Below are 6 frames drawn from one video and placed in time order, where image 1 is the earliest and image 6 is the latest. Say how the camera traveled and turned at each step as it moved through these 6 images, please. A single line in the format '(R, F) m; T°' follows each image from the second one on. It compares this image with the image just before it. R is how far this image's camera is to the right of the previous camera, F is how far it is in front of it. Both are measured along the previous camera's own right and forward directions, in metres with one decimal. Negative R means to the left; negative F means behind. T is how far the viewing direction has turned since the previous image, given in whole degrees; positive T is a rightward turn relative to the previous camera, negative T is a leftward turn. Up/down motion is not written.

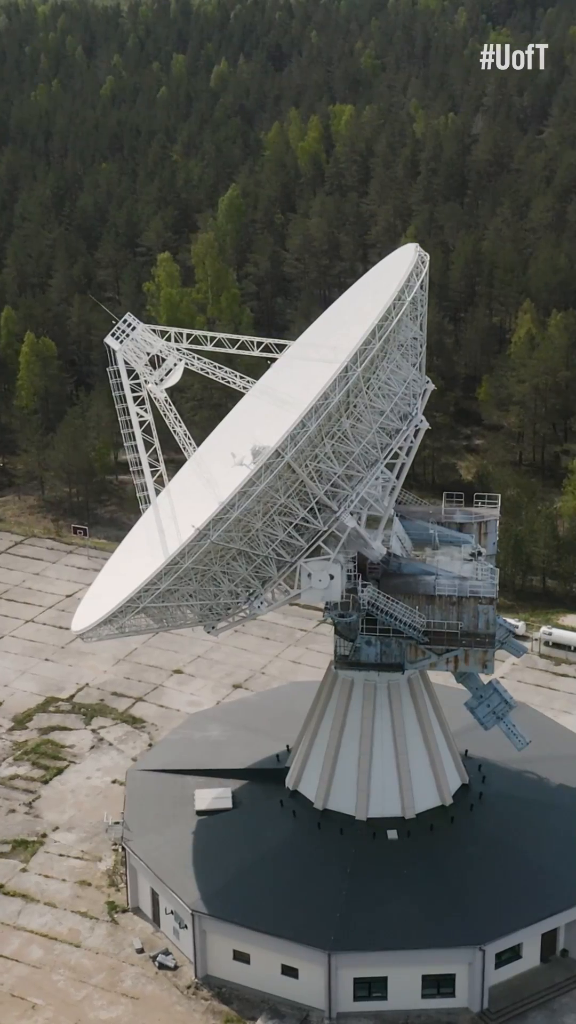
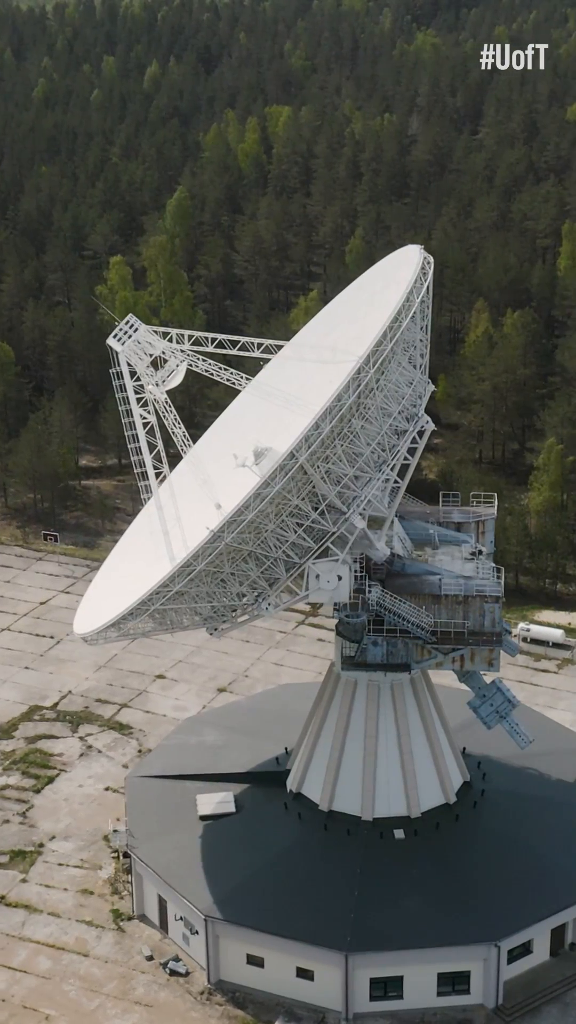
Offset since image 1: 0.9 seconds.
(-1.5, 0.0) m; +3°
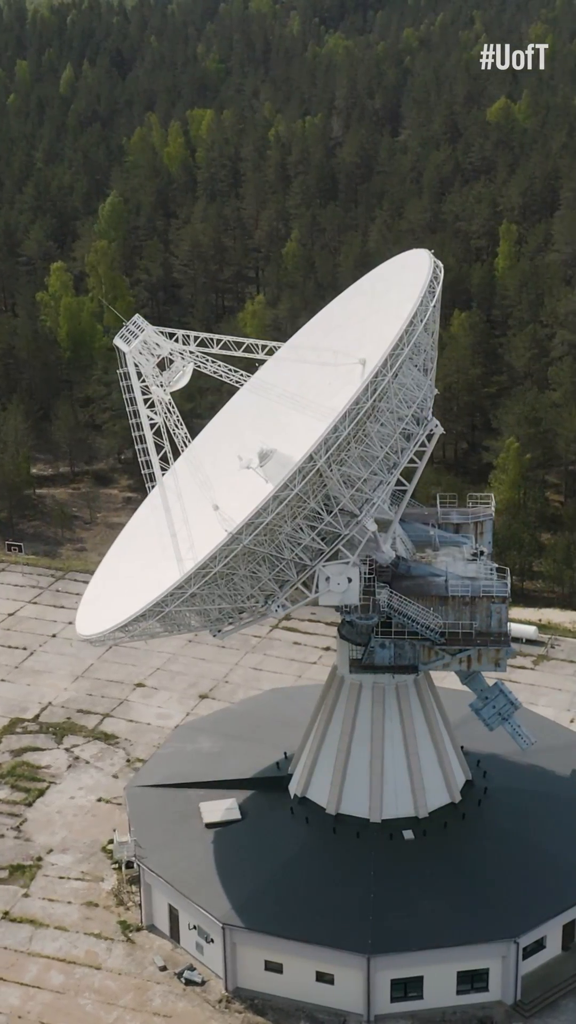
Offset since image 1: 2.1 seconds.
(-1.9, 0.0) m; +3°
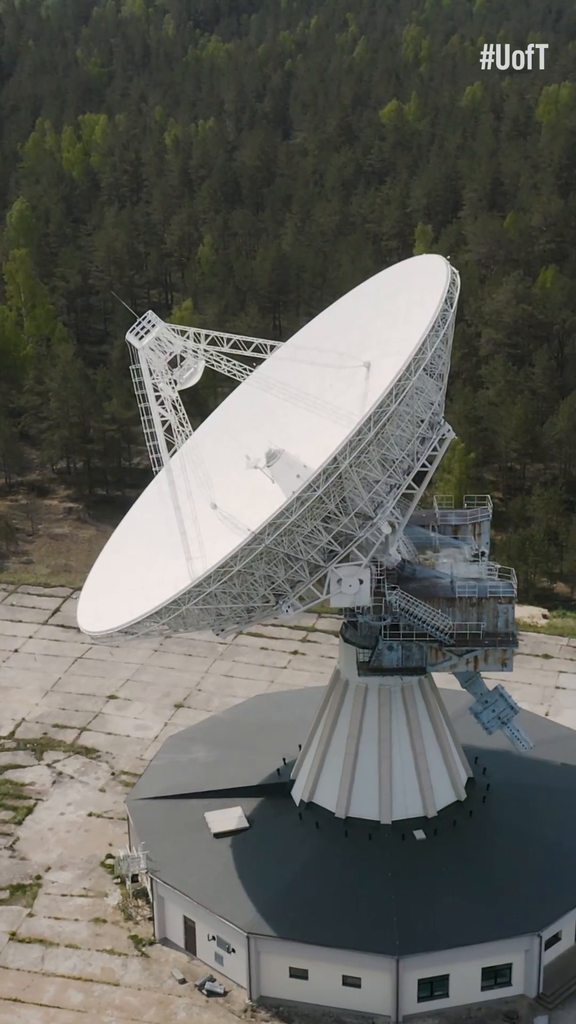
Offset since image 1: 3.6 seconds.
(-2.5, +0.1) m; +5°
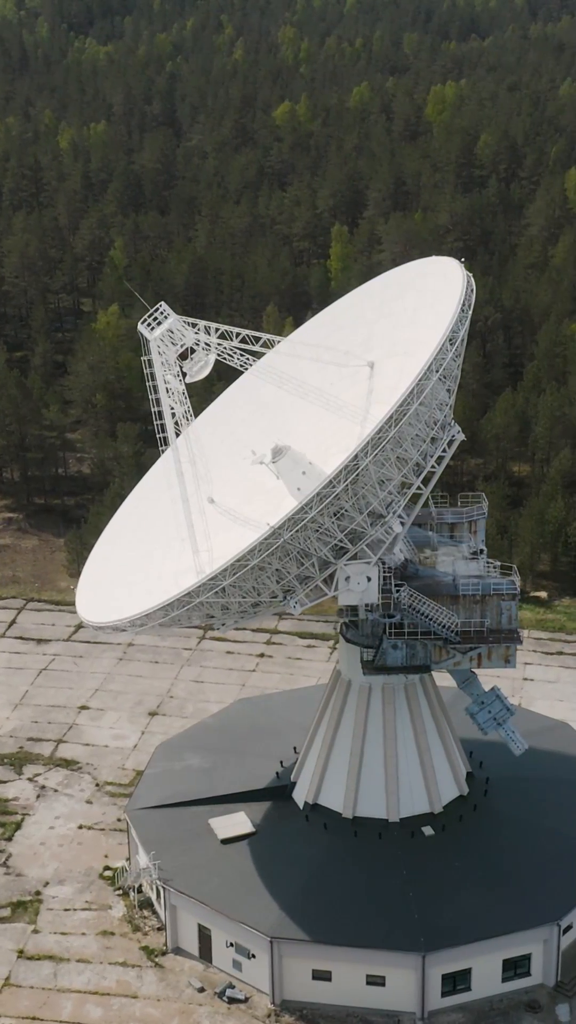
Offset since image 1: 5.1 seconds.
(-2.5, +0.1) m; +5°
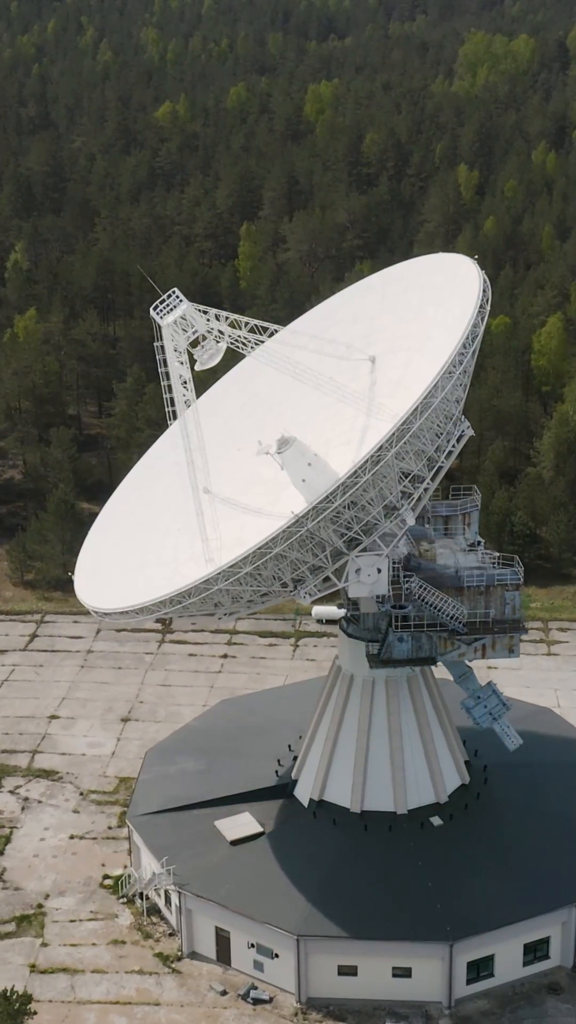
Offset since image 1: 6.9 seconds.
(-2.8, +0.1) m; +5°
